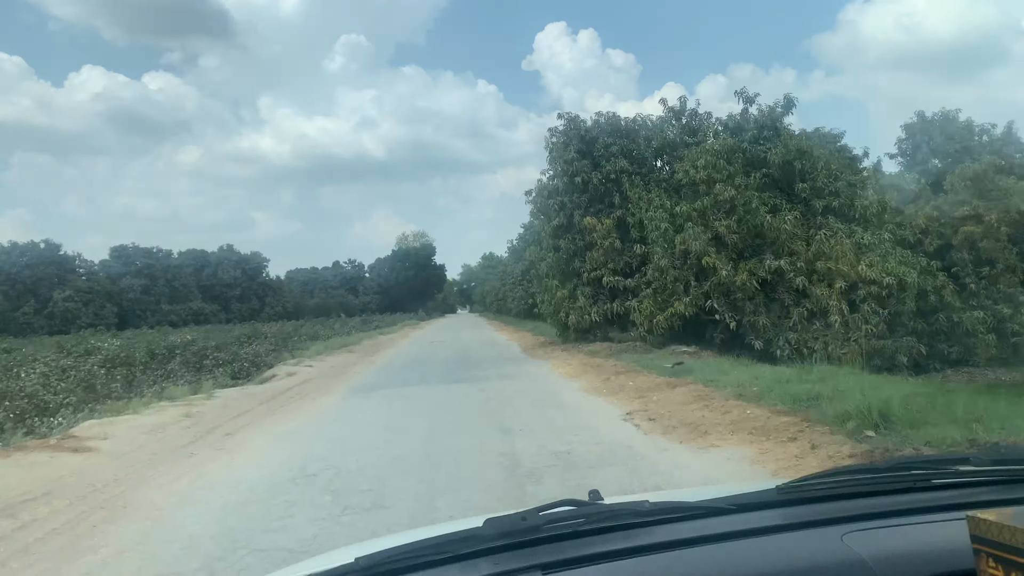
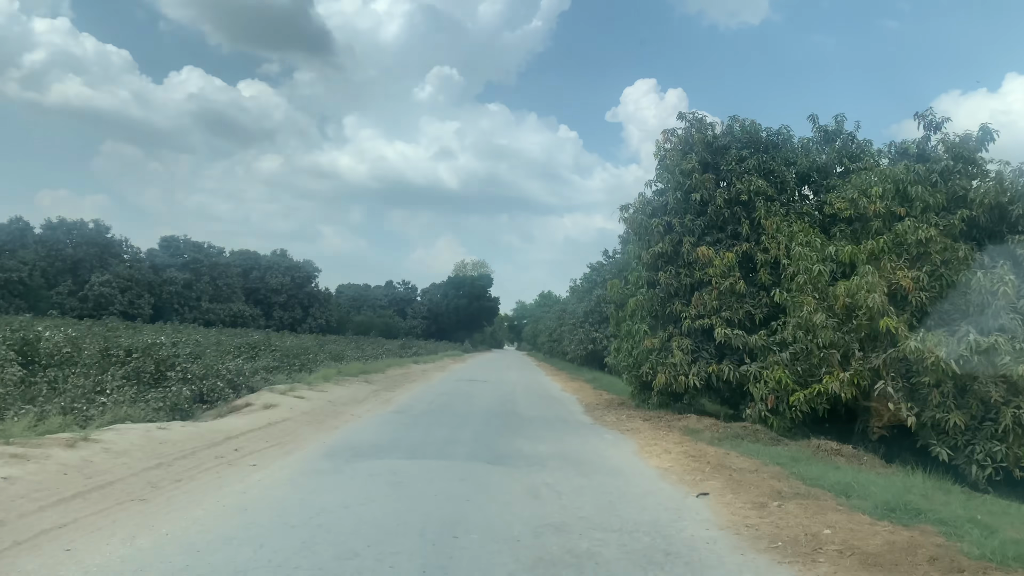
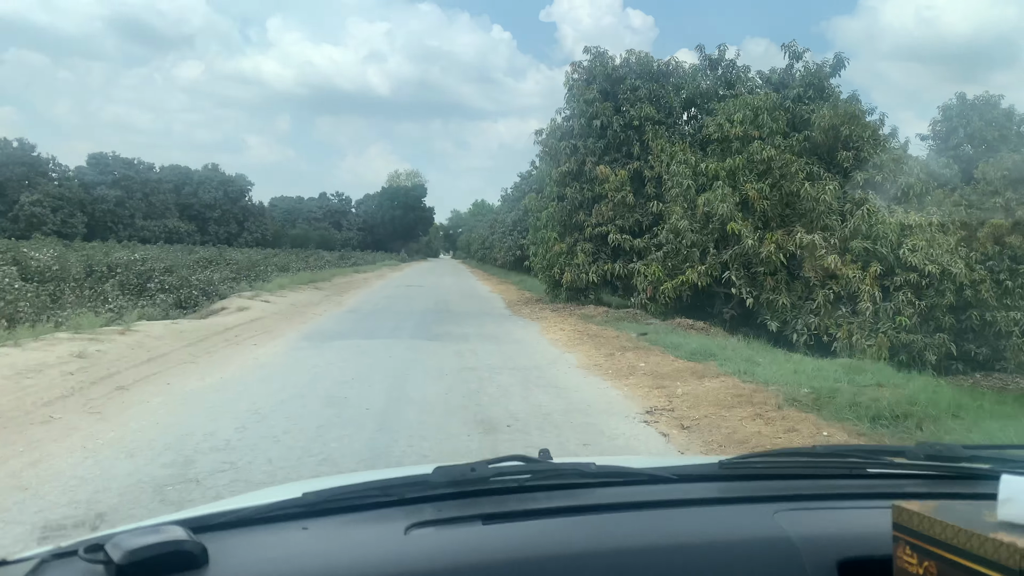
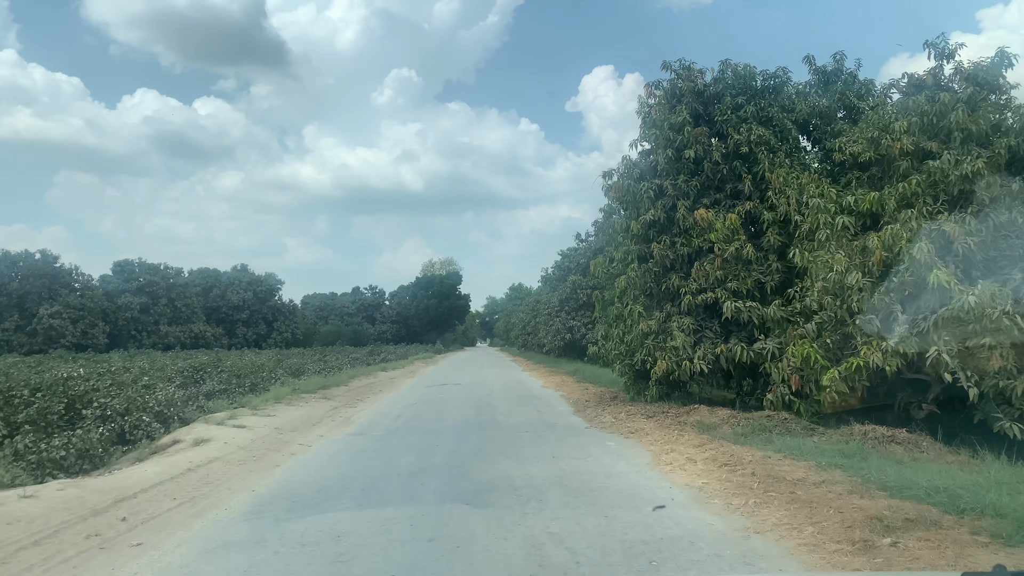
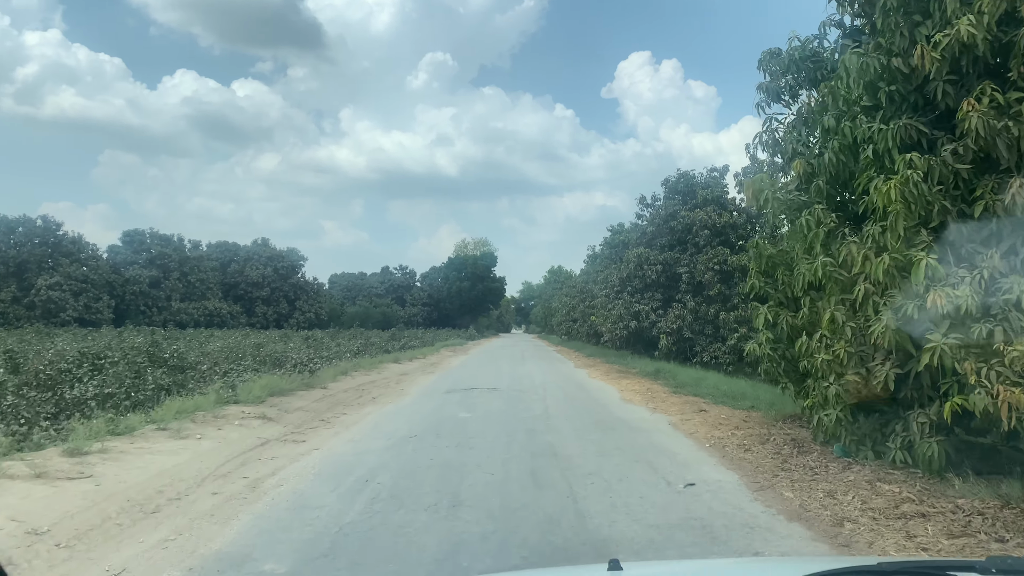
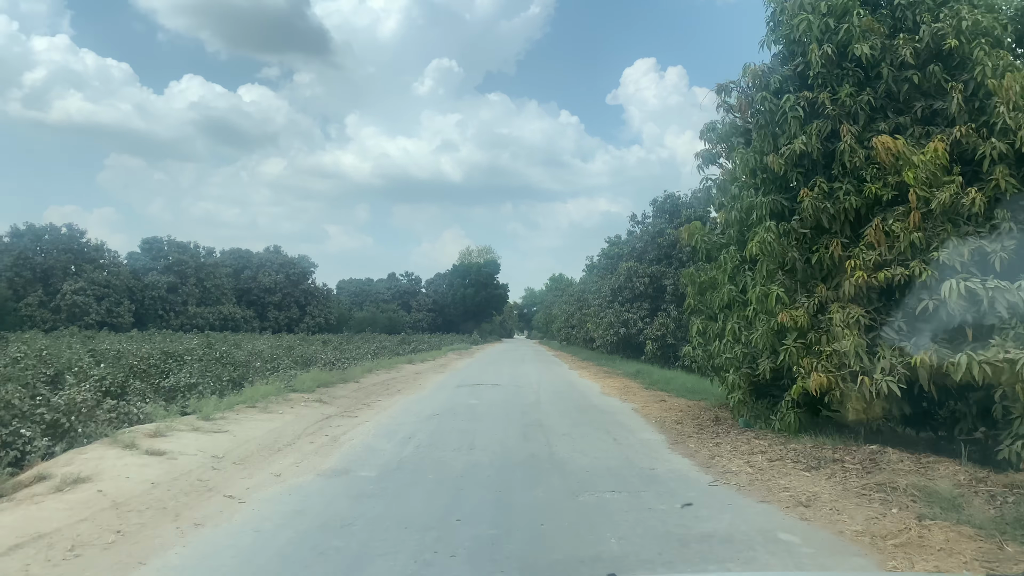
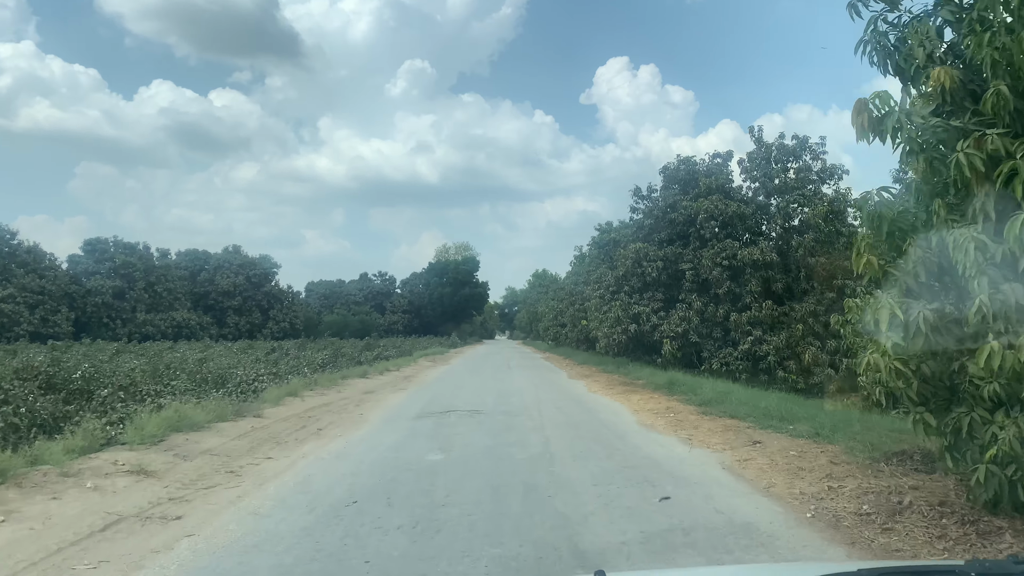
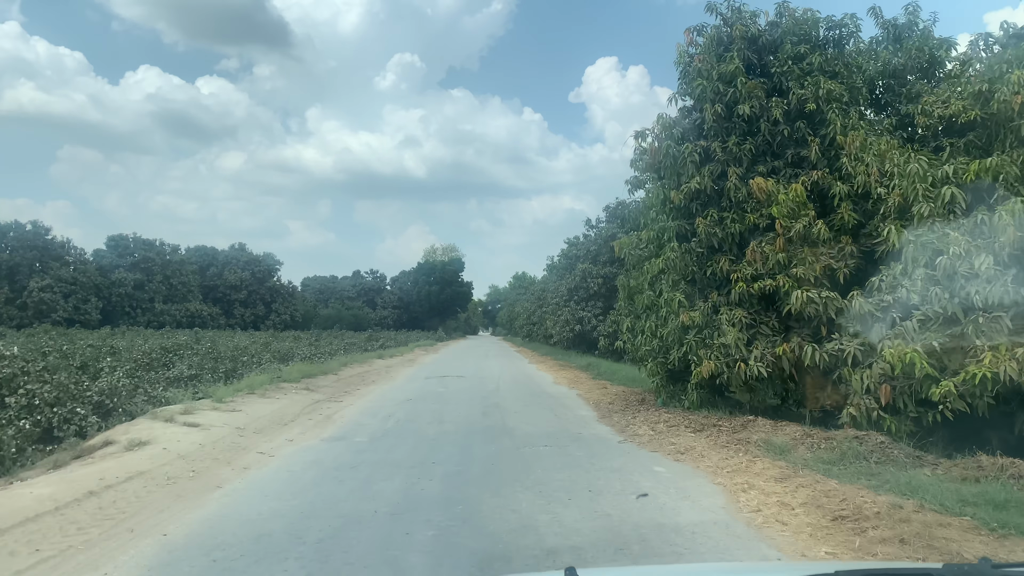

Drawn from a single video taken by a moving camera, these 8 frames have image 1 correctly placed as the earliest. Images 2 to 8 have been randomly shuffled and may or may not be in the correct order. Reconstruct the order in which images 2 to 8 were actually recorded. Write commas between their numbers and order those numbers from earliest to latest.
3, 2, 4, 8, 6, 5, 7
